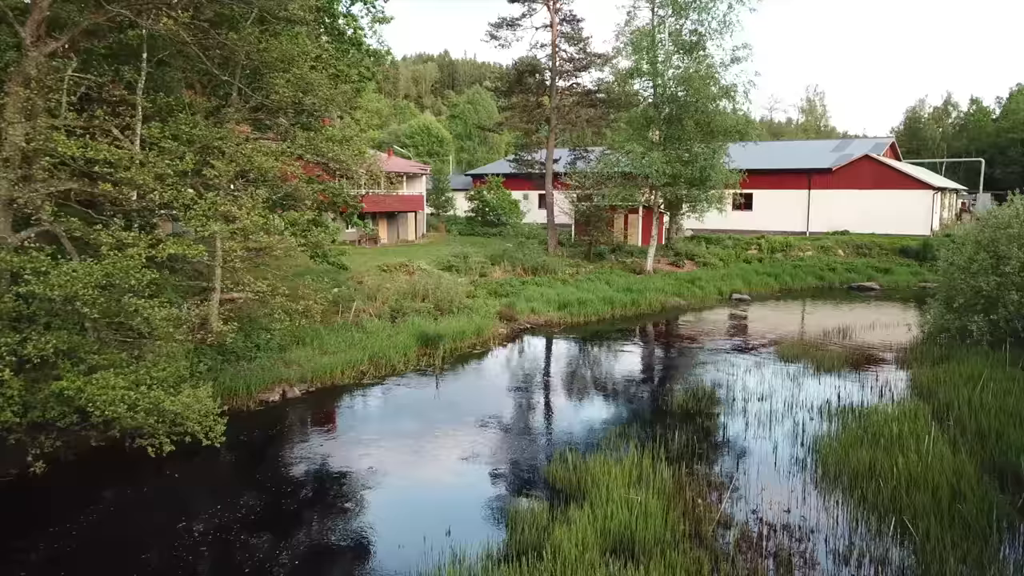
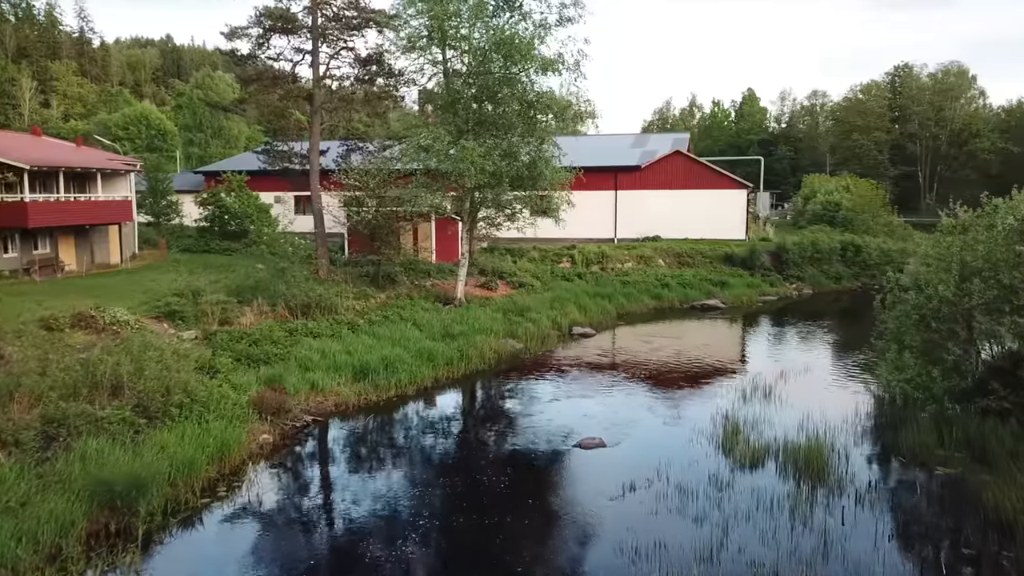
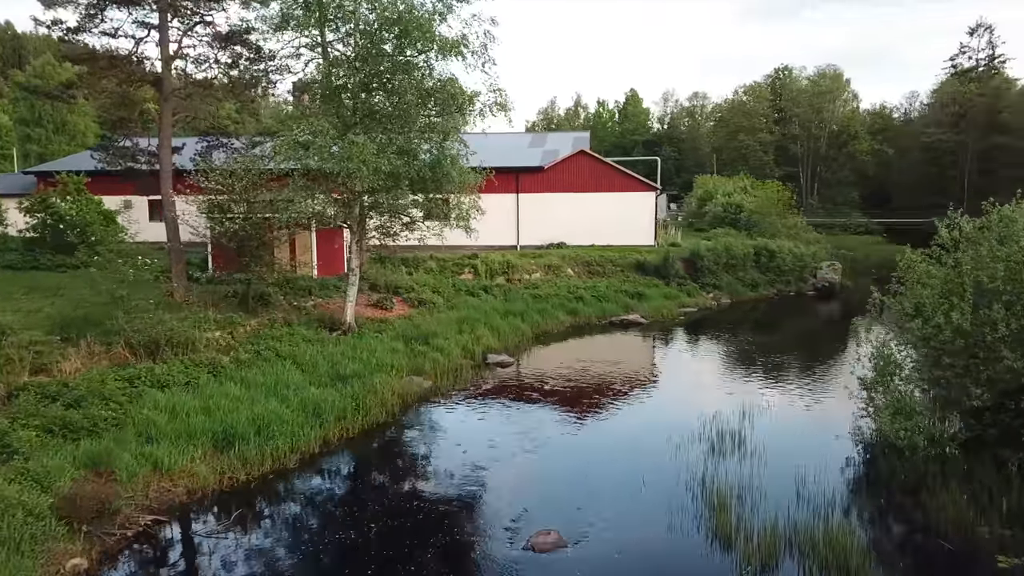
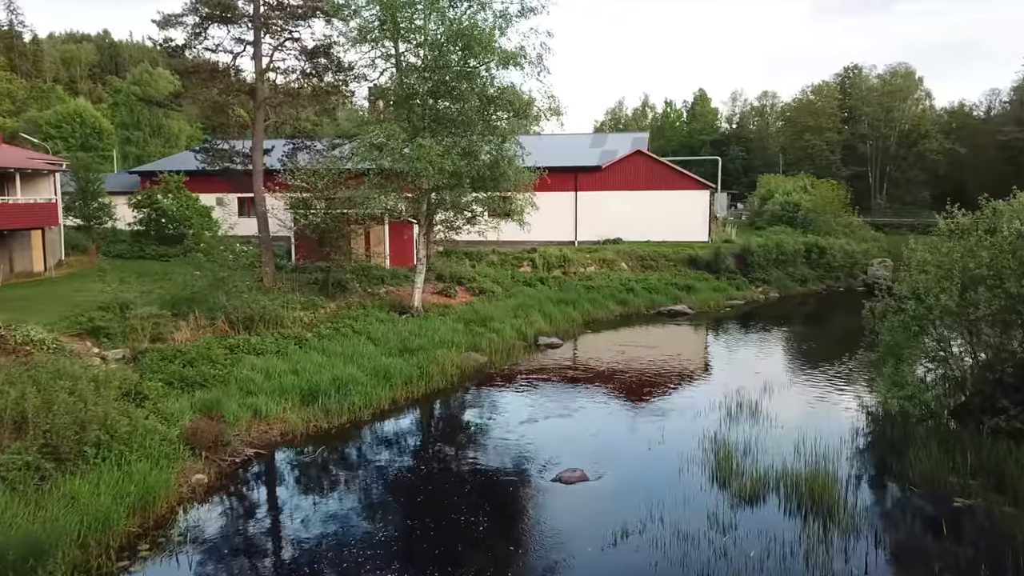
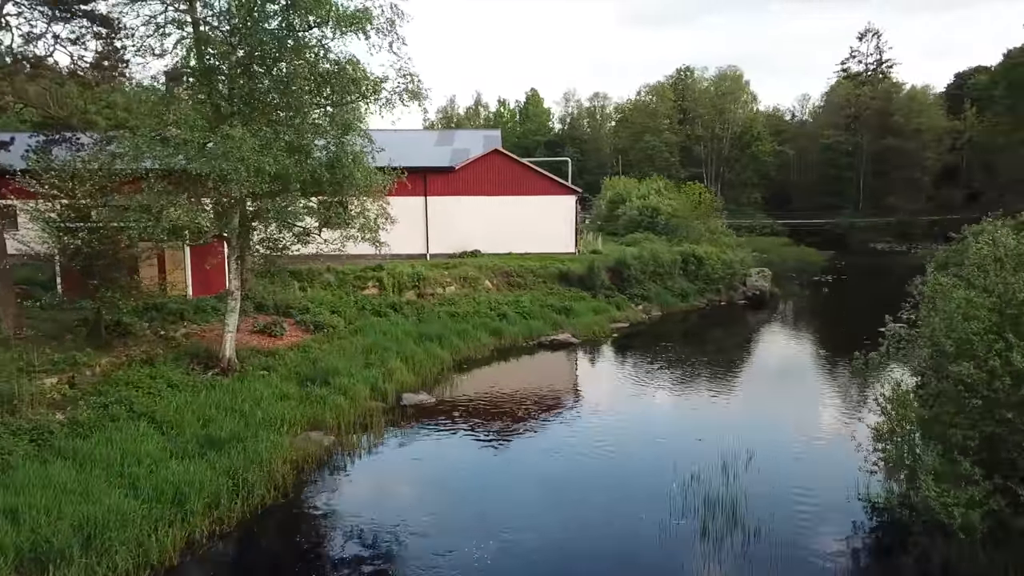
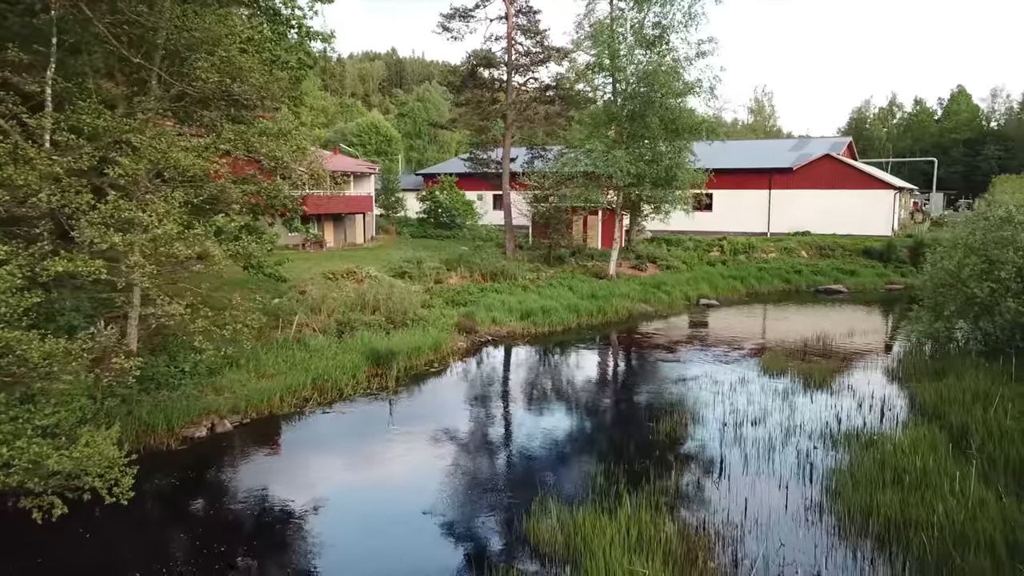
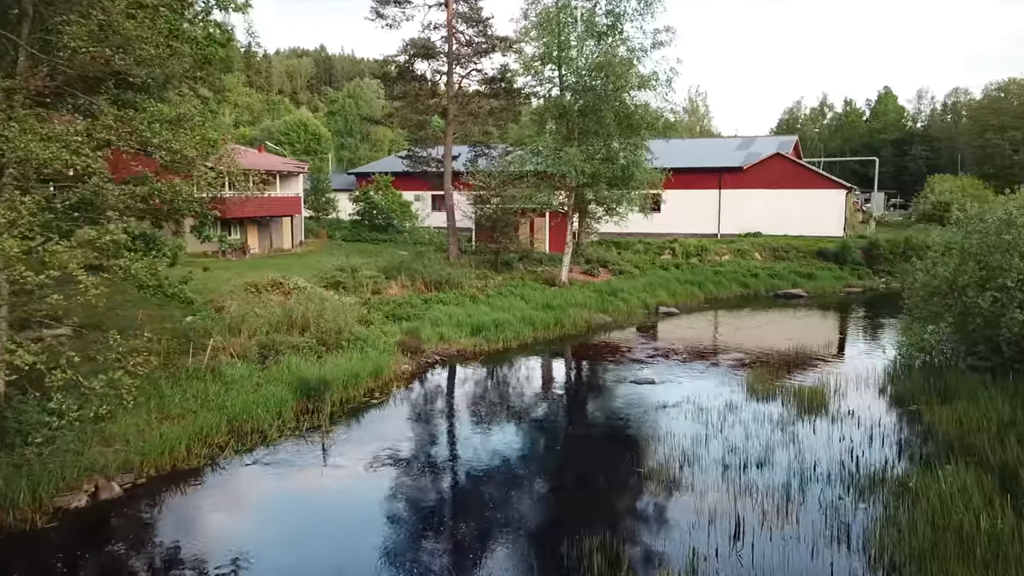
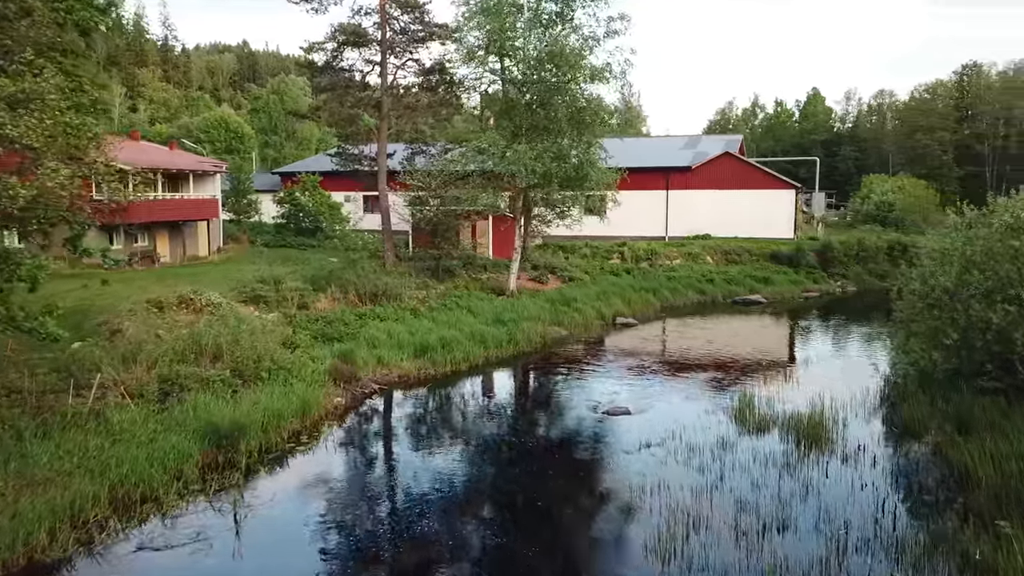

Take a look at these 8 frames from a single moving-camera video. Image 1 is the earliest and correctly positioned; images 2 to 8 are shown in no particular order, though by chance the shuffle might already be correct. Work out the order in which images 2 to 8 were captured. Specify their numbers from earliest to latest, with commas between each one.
6, 7, 8, 2, 4, 3, 5
